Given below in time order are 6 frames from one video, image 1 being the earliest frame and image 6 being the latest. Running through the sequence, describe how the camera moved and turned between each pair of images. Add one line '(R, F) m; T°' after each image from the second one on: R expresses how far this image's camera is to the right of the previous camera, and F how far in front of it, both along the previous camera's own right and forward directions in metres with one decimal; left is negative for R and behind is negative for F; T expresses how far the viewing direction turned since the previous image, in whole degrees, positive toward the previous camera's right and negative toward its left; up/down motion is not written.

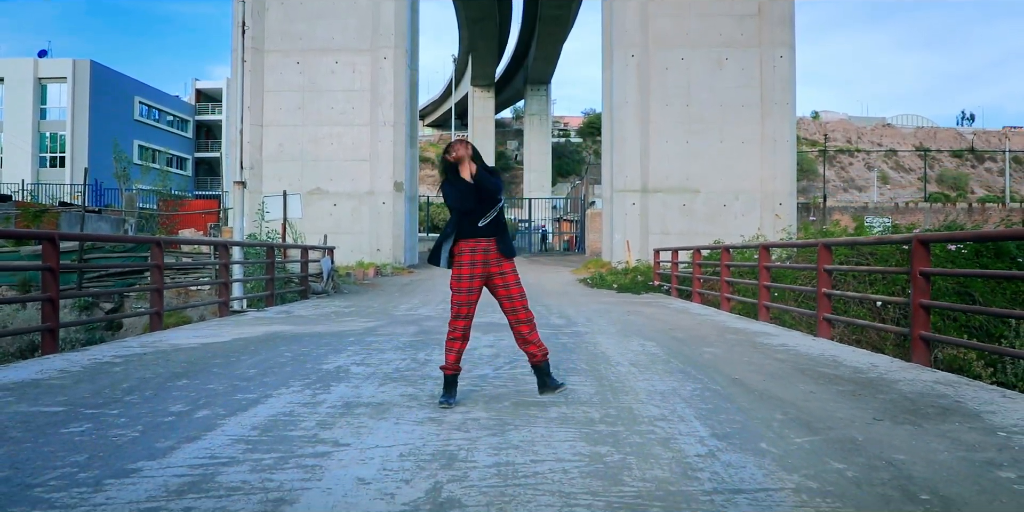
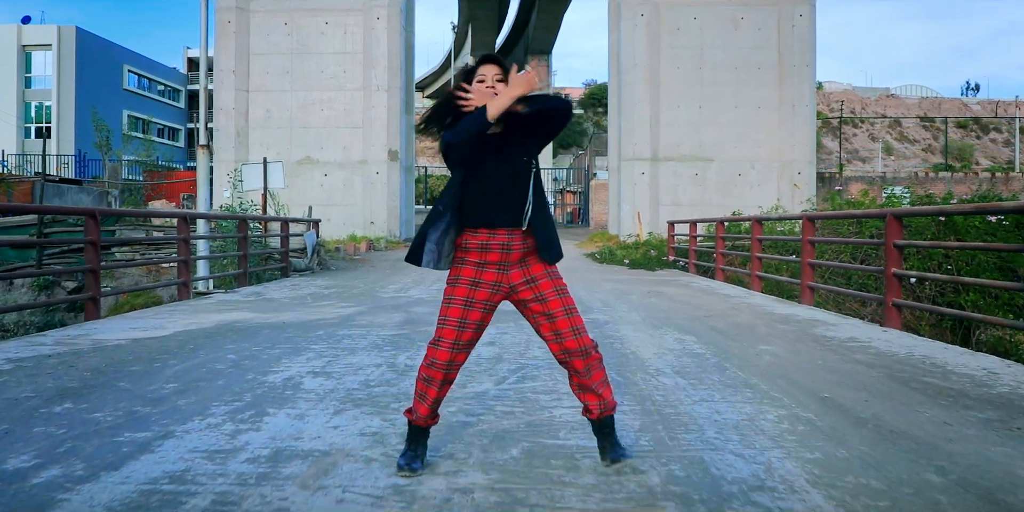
(0.0, +1.5) m; 0°
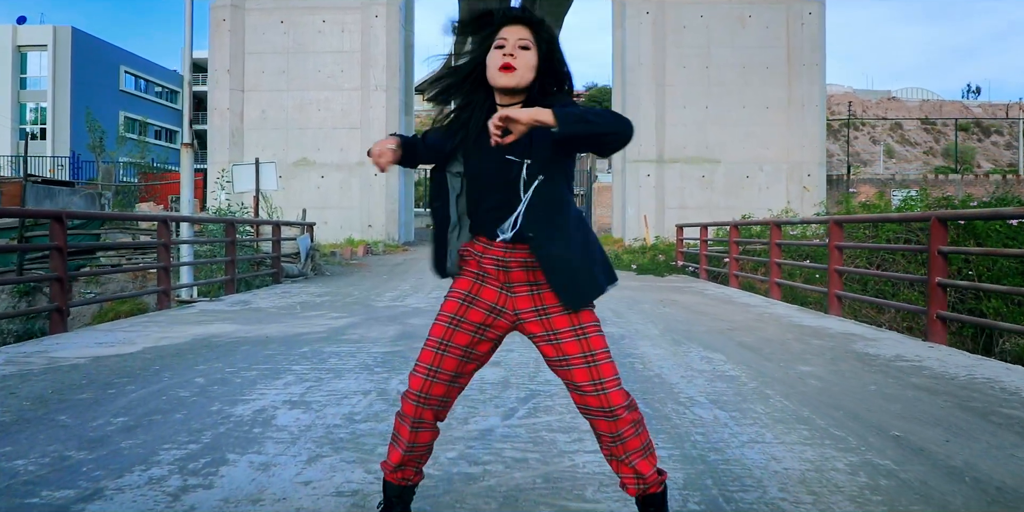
(0.0, +0.6) m; 0°
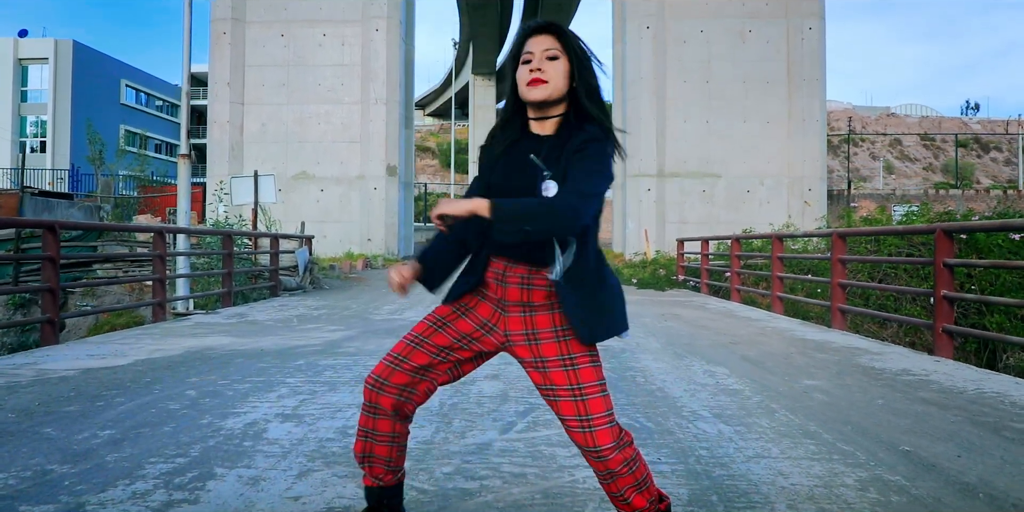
(0.0, +0.1) m; 0°
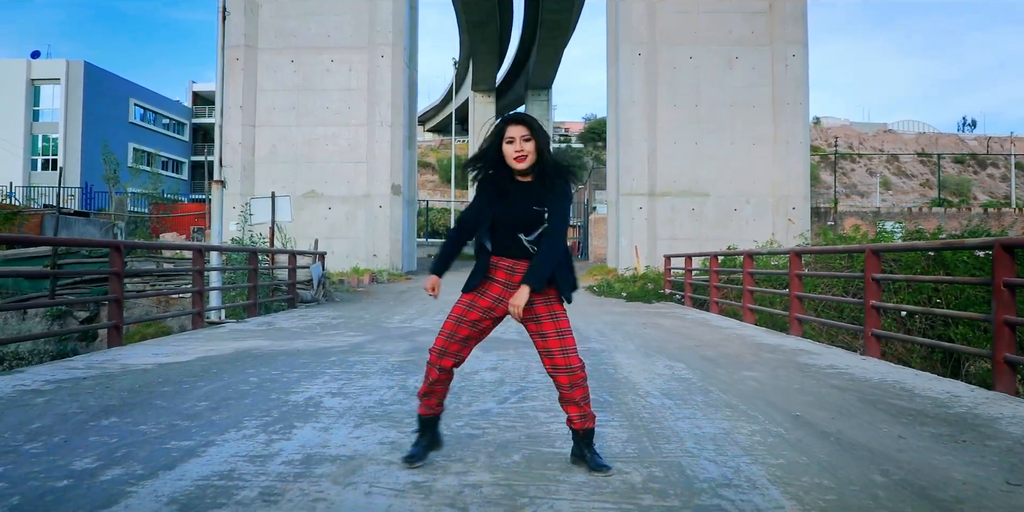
(0.0, -1.2) m; 0°
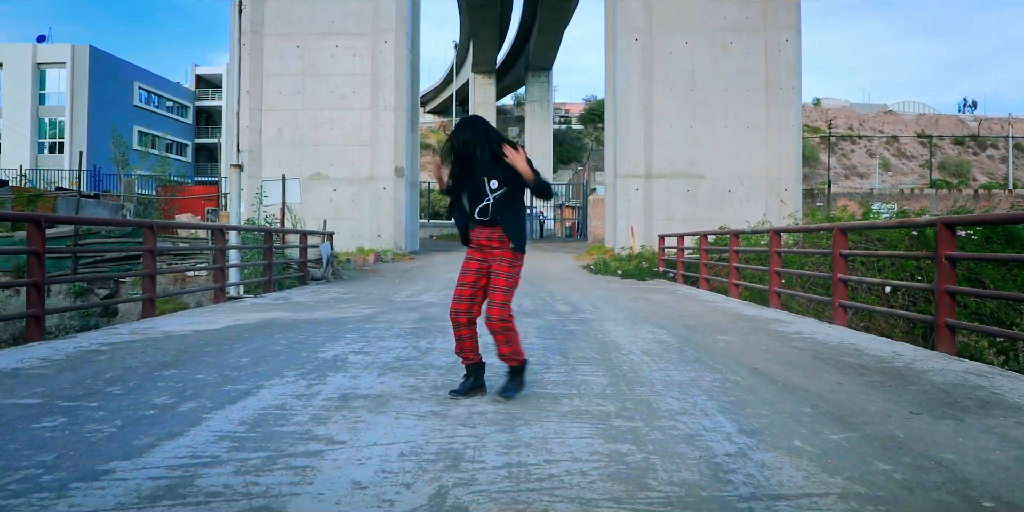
(0.0, -0.7) m; 0°
